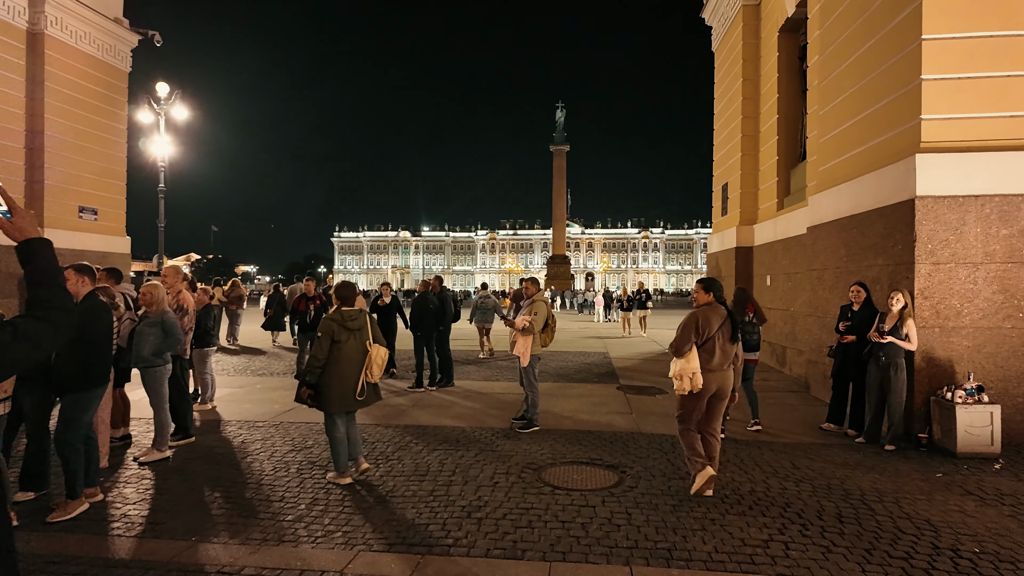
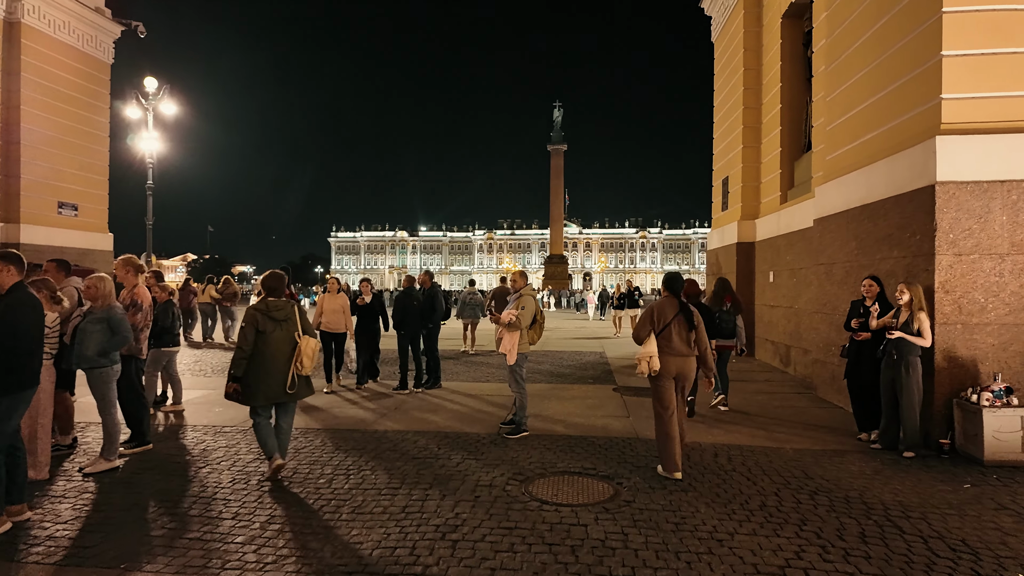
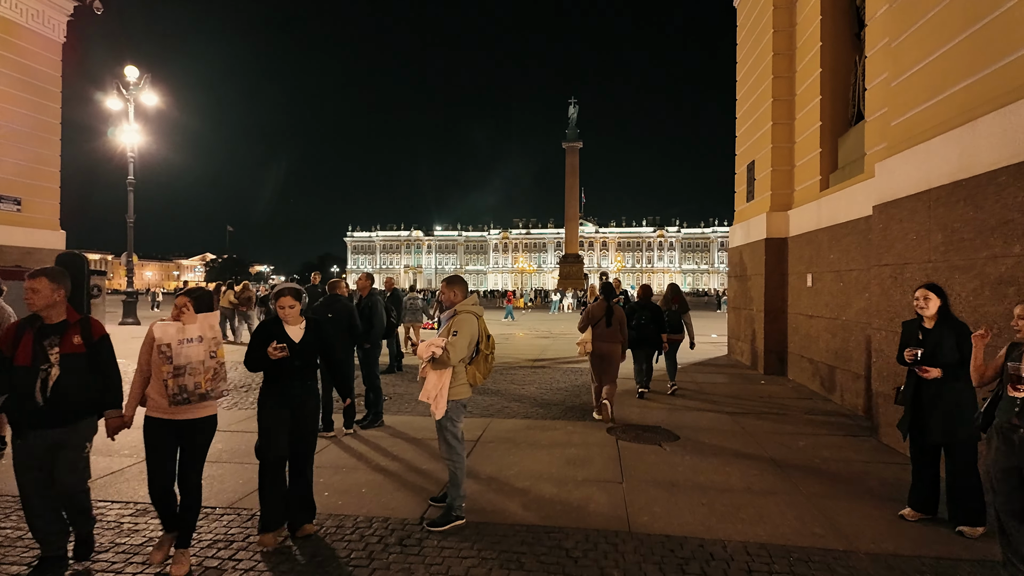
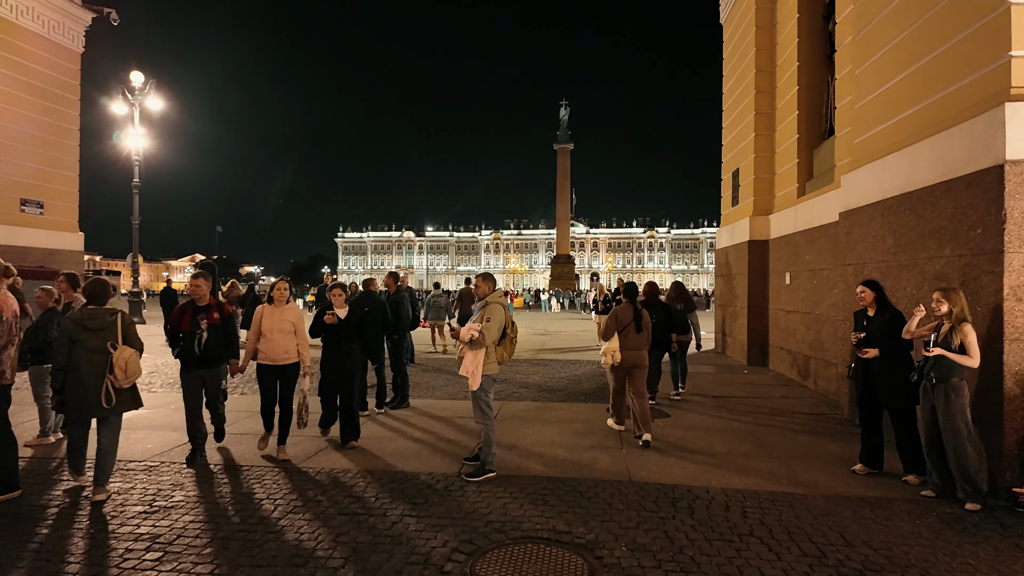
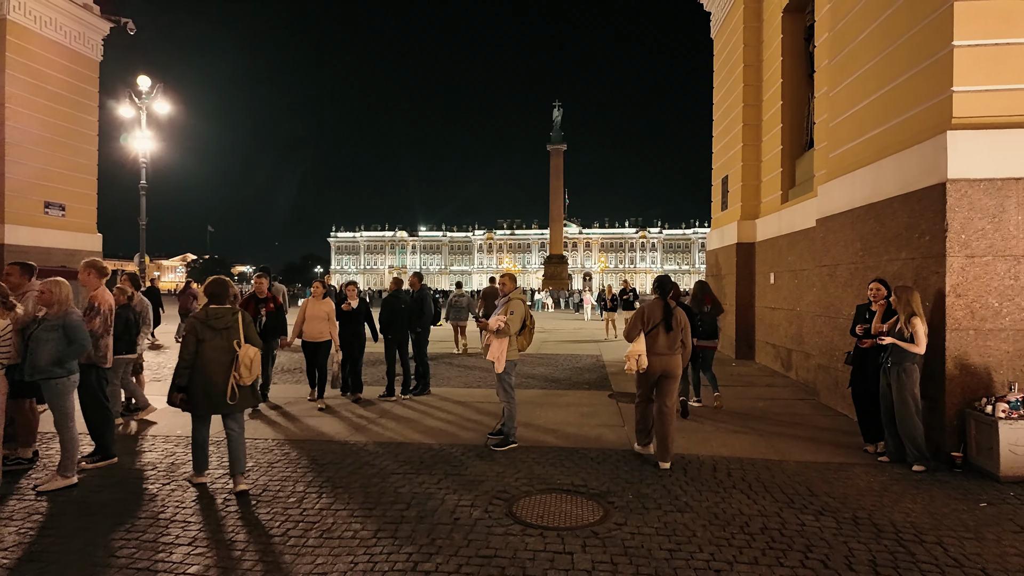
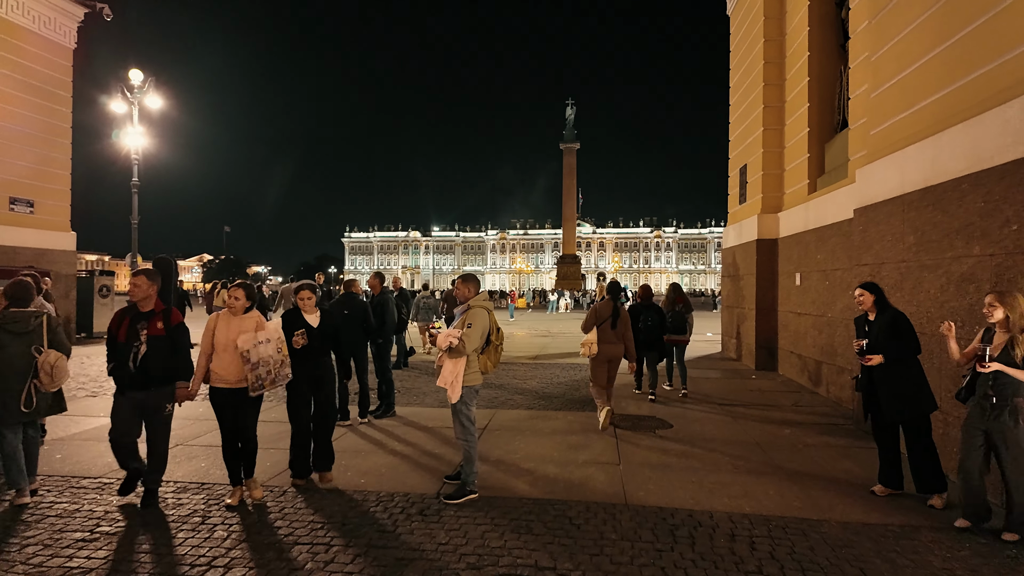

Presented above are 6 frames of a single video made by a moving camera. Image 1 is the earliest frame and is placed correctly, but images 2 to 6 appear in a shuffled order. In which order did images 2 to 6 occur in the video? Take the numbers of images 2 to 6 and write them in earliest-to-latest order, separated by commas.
2, 5, 4, 6, 3
